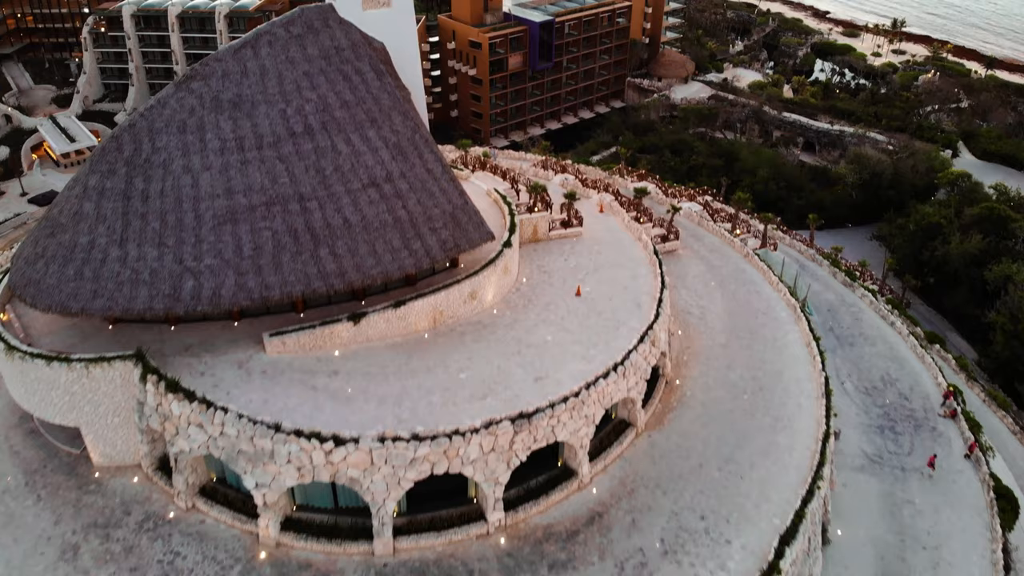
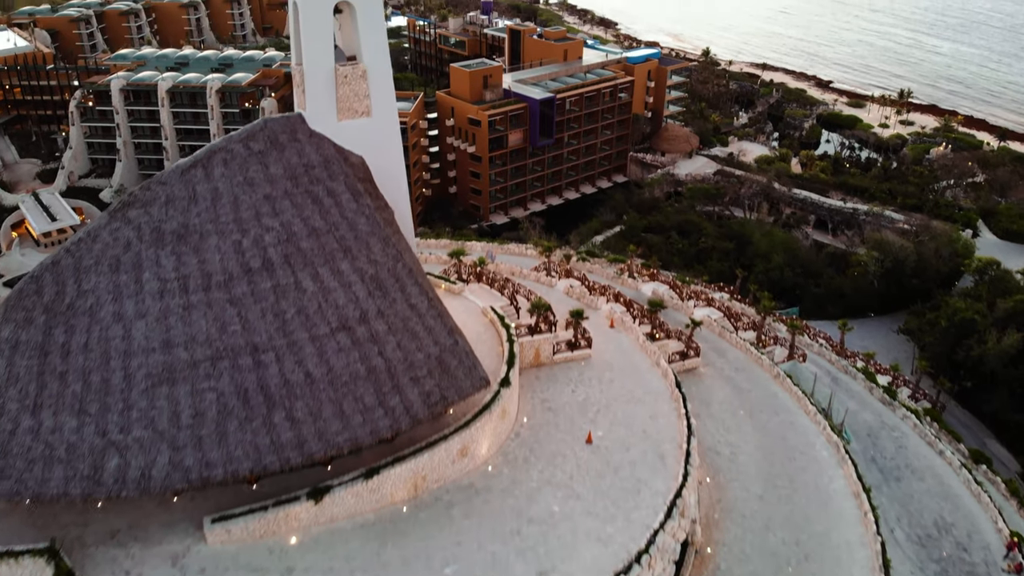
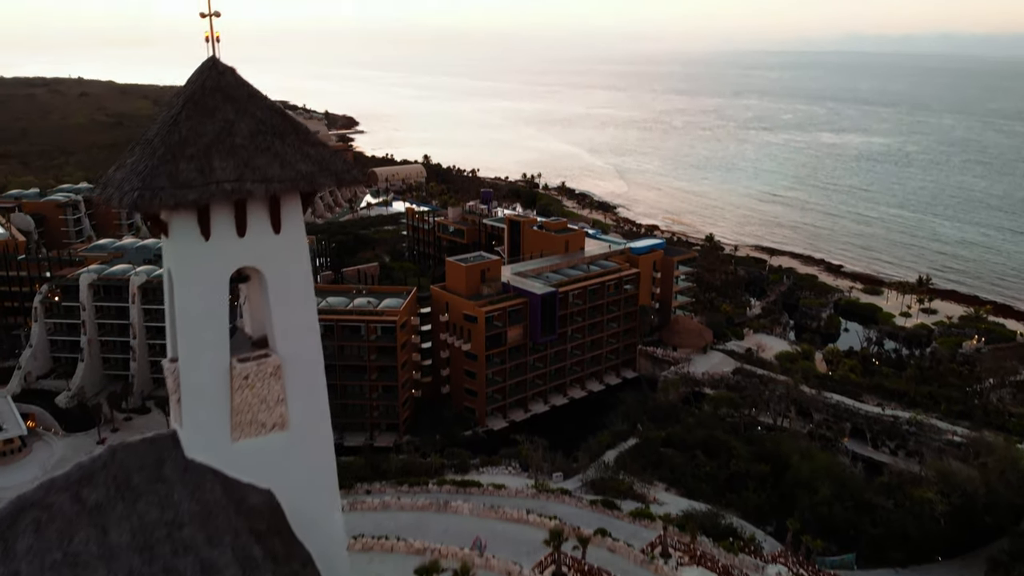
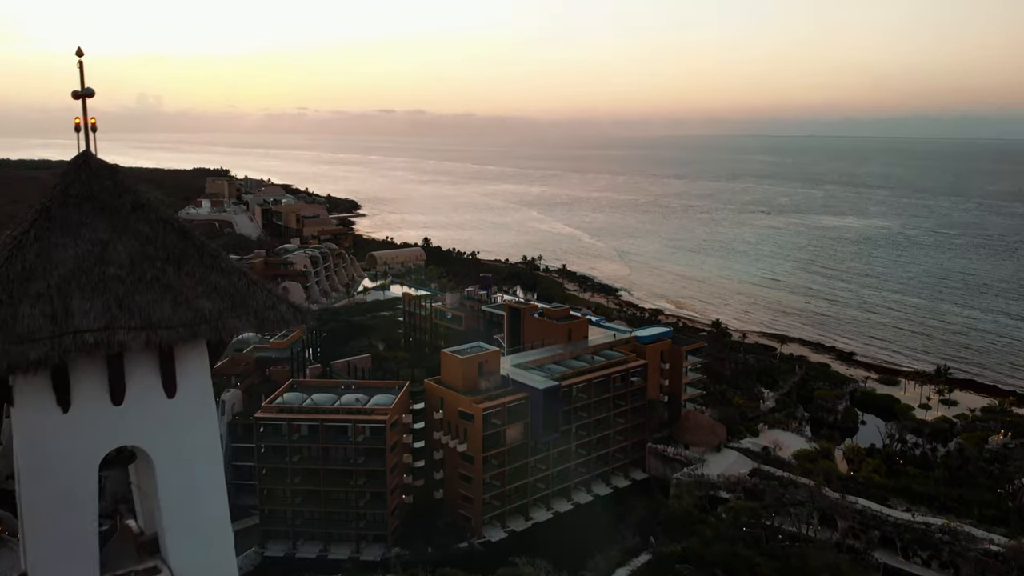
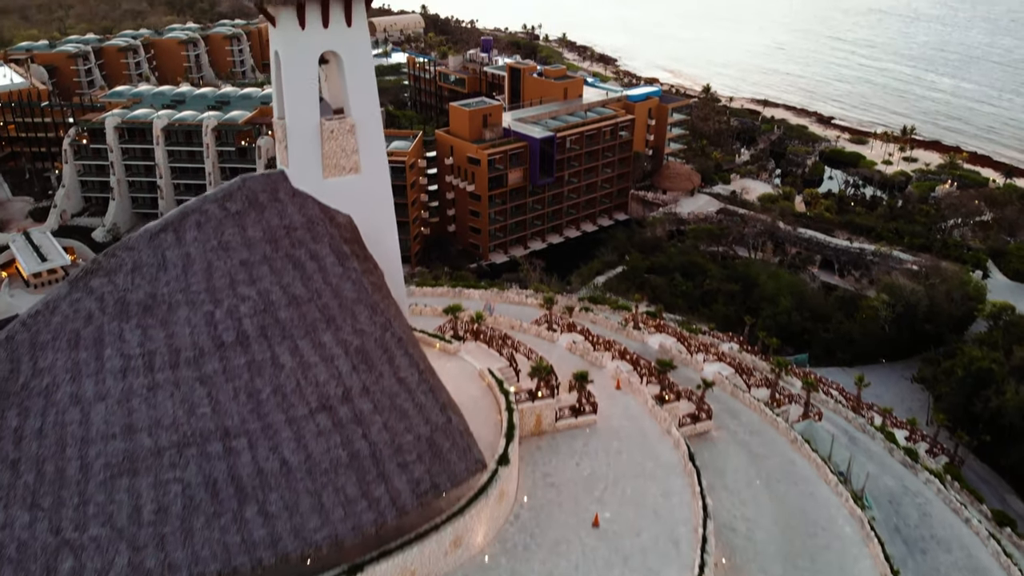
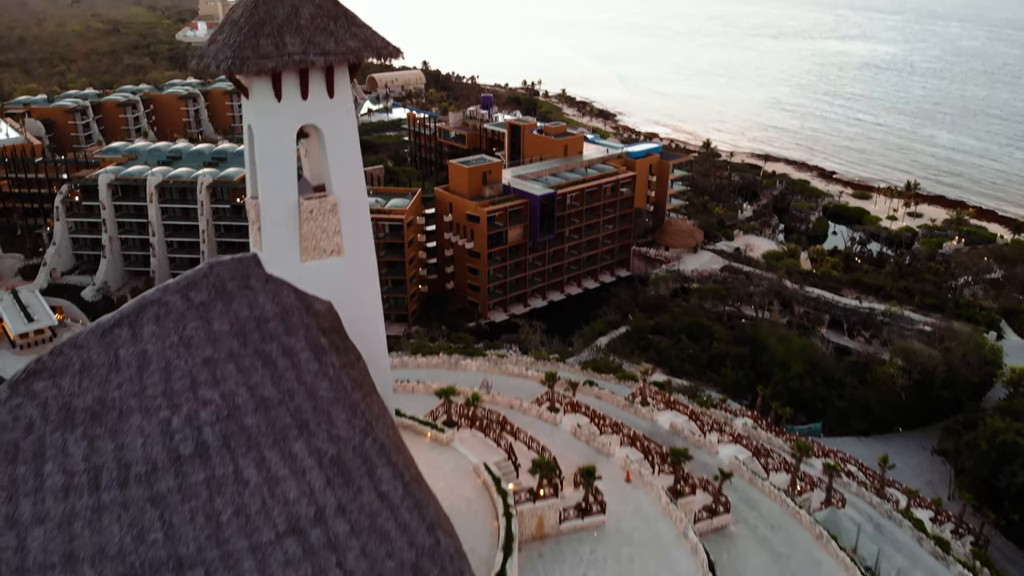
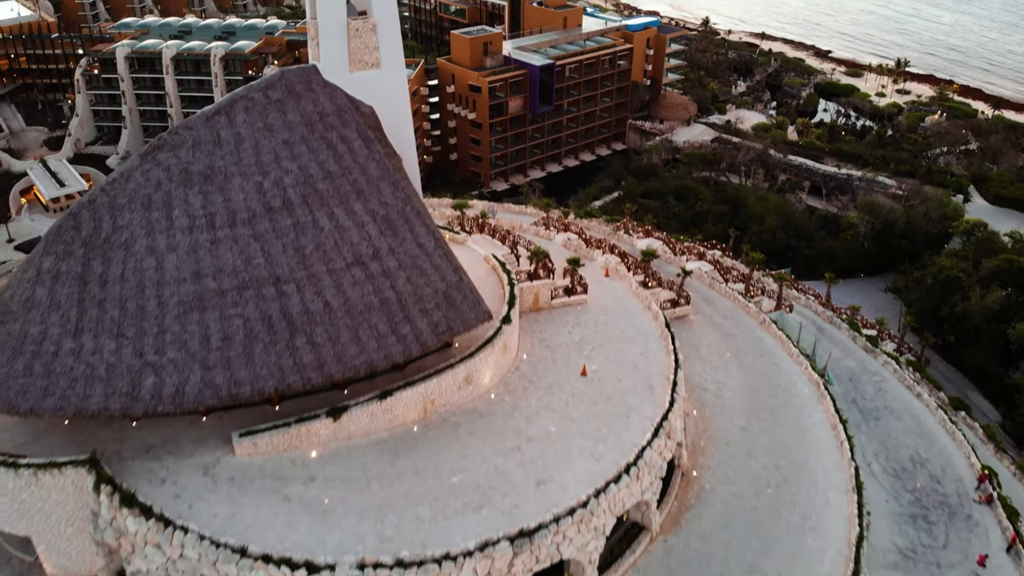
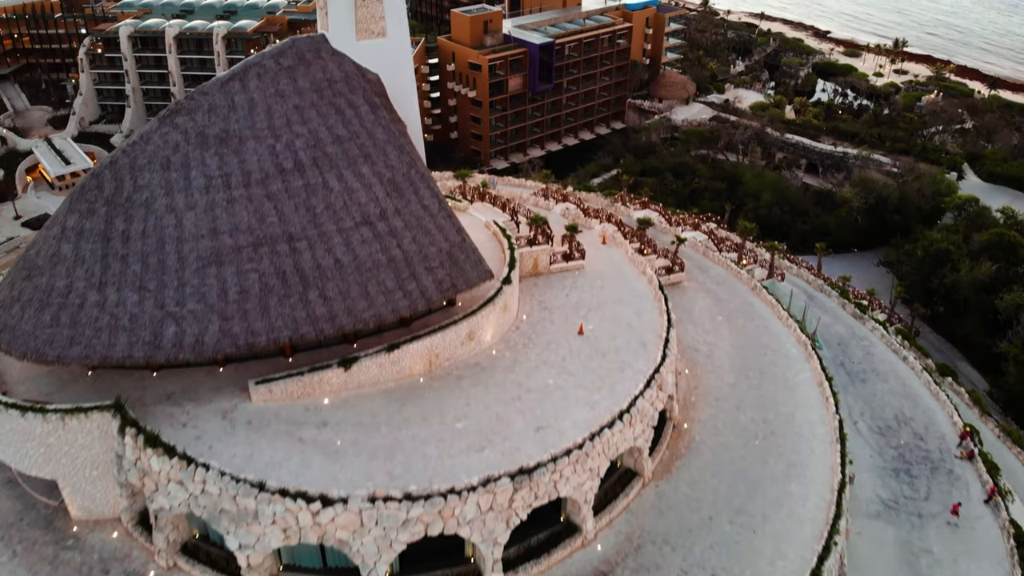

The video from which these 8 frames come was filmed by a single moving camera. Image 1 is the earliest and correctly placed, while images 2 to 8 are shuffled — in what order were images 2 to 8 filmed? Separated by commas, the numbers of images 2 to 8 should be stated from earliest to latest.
8, 7, 2, 5, 6, 3, 4
